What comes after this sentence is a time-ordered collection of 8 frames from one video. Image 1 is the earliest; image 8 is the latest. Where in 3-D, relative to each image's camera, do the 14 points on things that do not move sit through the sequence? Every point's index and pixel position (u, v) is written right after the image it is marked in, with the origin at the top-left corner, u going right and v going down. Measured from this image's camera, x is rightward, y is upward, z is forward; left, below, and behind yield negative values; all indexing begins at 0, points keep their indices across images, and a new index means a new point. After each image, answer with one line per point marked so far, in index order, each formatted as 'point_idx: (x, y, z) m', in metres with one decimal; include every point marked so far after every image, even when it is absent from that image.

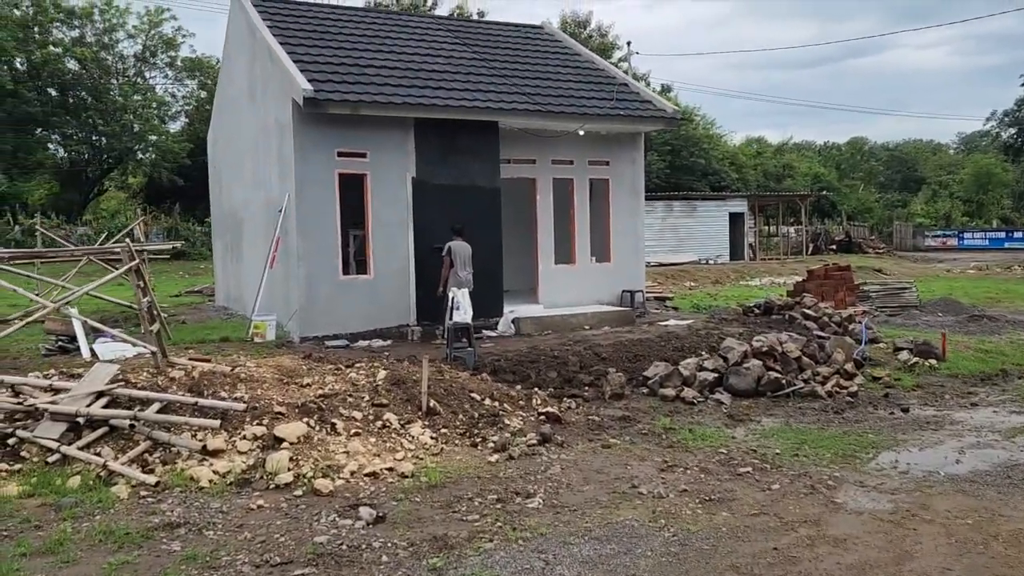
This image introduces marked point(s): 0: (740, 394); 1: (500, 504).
0: (+2.6, -1.2, +9.4) m
1: (-0.1, -1.5, +5.7) m
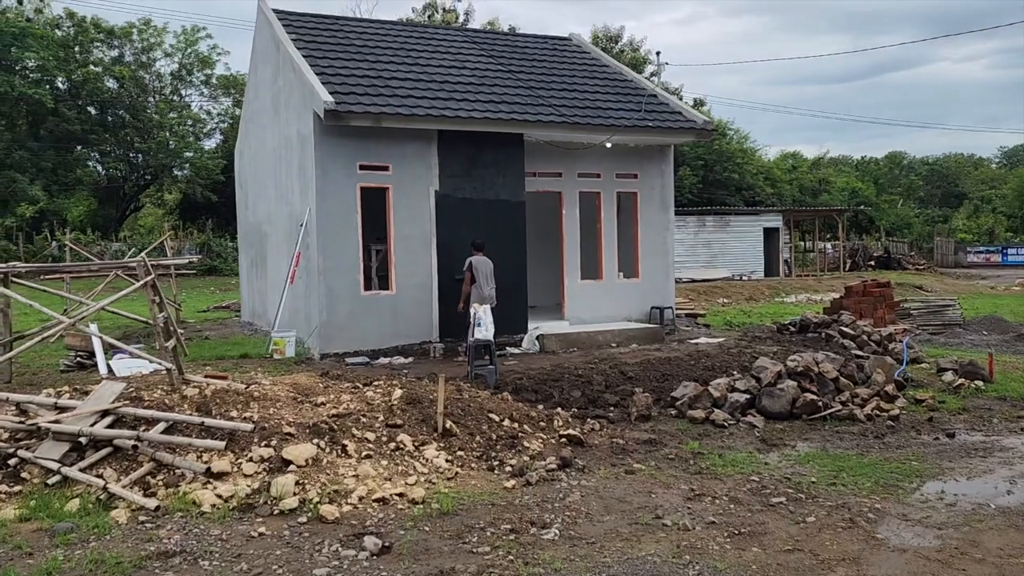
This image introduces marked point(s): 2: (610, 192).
0: (+2.9, -1.4, +9.0) m
1: (0.0, -1.6, +5.4) m
2: (+1.7, +1.7, +14.1) m
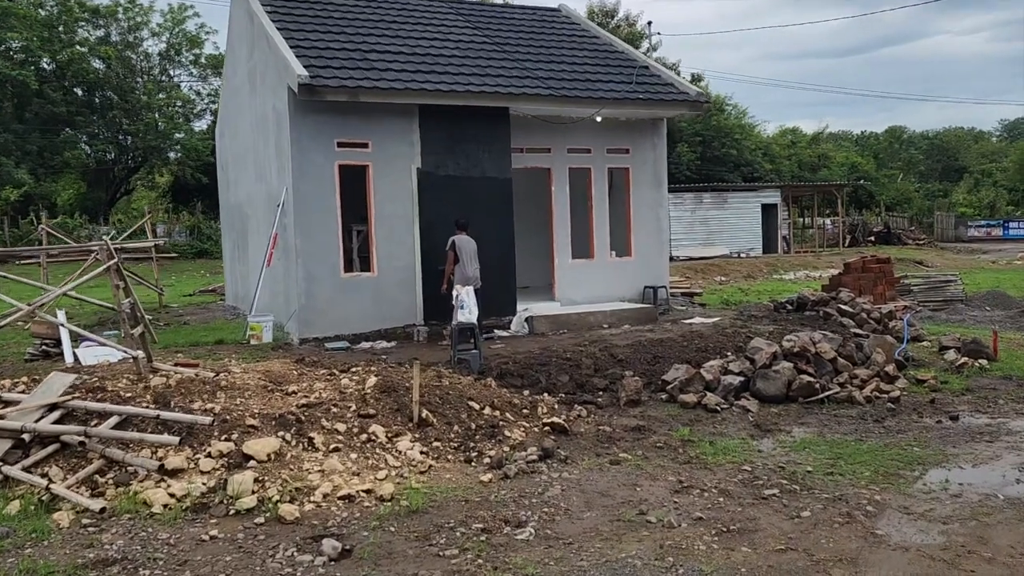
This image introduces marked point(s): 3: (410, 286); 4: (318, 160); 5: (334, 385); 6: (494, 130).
0: (+2.7, -1.2, +8.6) m
1: (-0.2, -1.5, +5.0) m
2: (+1.5, +2.0, +13.7) m
3: (-1.5, 0.0, +11.9) m
4: (-2.6, +1.8, +11.2) m
5: (-1.7, -0.9, +8.0) m
6: (-0.3, +2.4, +12.3) m
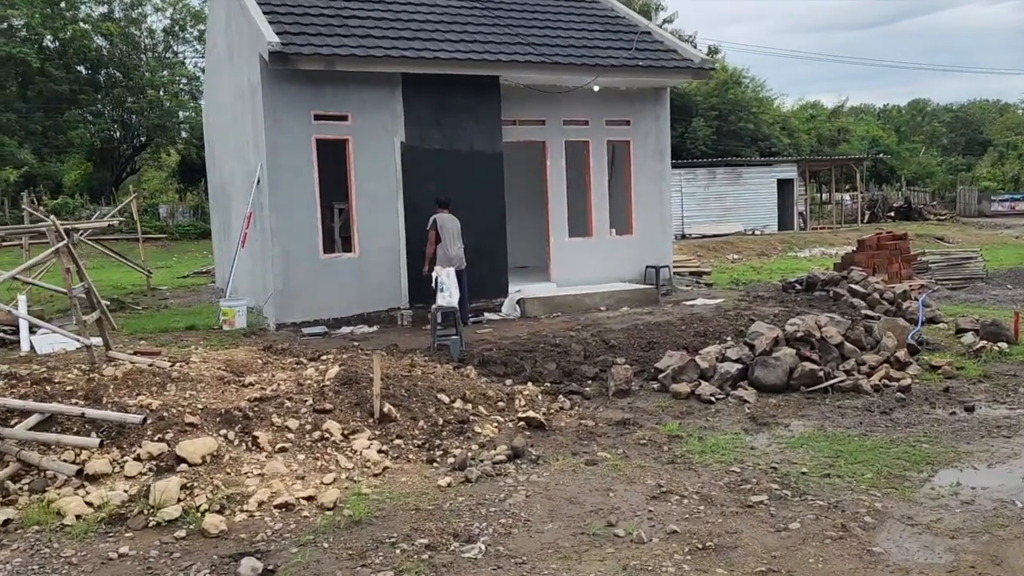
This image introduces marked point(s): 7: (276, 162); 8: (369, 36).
0: (+2.5, -1.0, +8.0) m
1: (-0.4, -1.4, +4.4) m
2: (+1.4, +2.3, +12.9) m
3: (-1.6, +0.3, +11.3) m
4: (-2.8, +2.0, +10.5) m
5: (-2.0, -0.8, +7.5) m
6: (-0.4, +2.7, +11.7) m
7: (-3.0, +1.6, +10.4) m
8: (-1.9, +3.3, +10.8) m
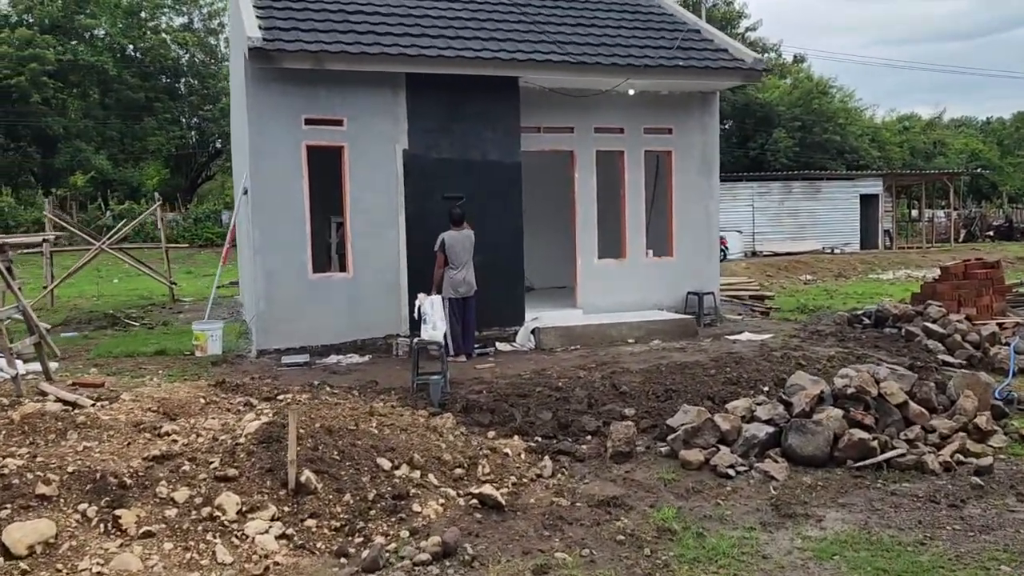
0: (+2.3, -1.3, +6.4) m
1: (-1.0, -1.7, +3.1) m
2: (+1.7, +1.9, +11.5) m
3: (-1.5, 0.0, +10.1) m
4: (-2.7, +1.7, +9.5) m
5: (-2.2, -1.0, +6.3) m
6: (-0.2, +2.3, +10.4) m
7: (-2.9, +1.3, +9.4) m
8: (-1.7, +3.0, +9.7) m
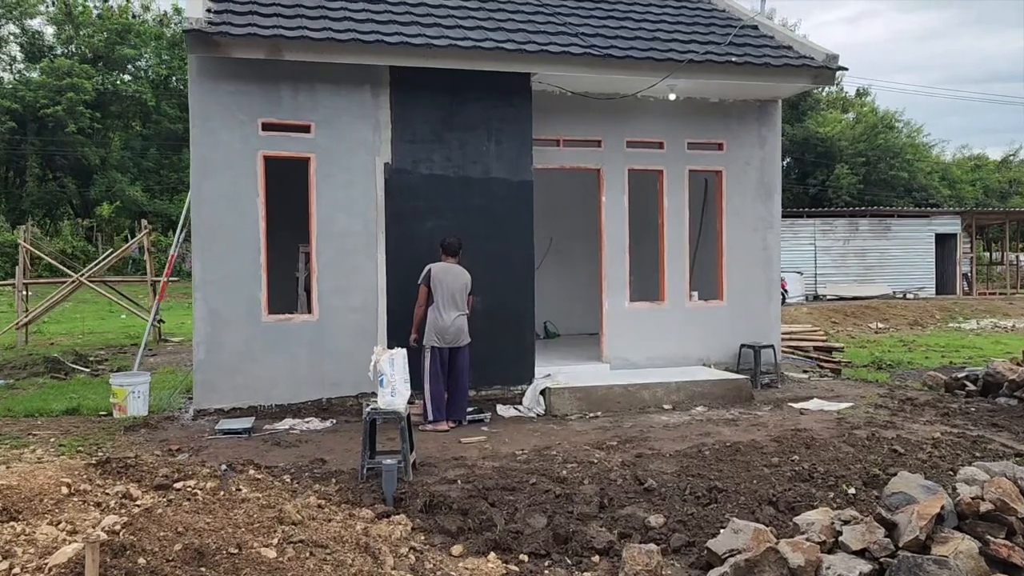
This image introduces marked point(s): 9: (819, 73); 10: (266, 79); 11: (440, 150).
0: (+2.1, -1.7, +4.1) m
1: (-1.4, -1.8, +1.1) m
2: (+1.9, +1.4, +9.4) m
3: (-1.4, -0.5, +8.1) m
4: (-2.6, +1.3, +7.7) m
5: (-2.4, -1.3, +4.3) m
6: (-0.1, +1.8, +8.4) m
7: (-2.8, +0.9, +7.6) m
8: (-1.6, +2.6, +7.9) m
9: (+3.3, +2.3, +8.9) m
10: (-2.3, +2.0, +7.7) m
11: (-0.7, +1.4, +8.2) m
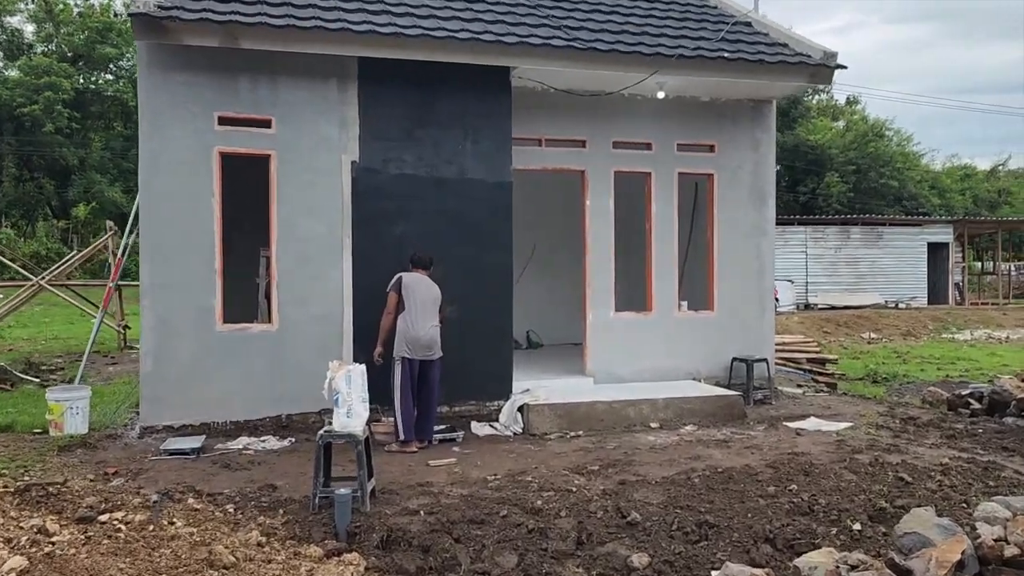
0: (+1.9, -1.8, +3.6) m
1: (-1.6, -1.8, +0.5) m
2: (+1.7, +1.2, +8.8) m
3: (-1.6, -0.5, +7.5) m
4: (-2.8, +1.2, +7.1) m
5: (-2.6, -1.3, +3.7) m
6: (-0.3, +1.7, +7.9) m
7: (-3.1, +0.9, +7.0) m
8: (-1.8, +2.5, +7.3) m
9: (+3.1, +2.2, +8.4) m
10: (-2.5, +1.9, +7.2) m
11: (-0.9, +1.3, +7.7) m
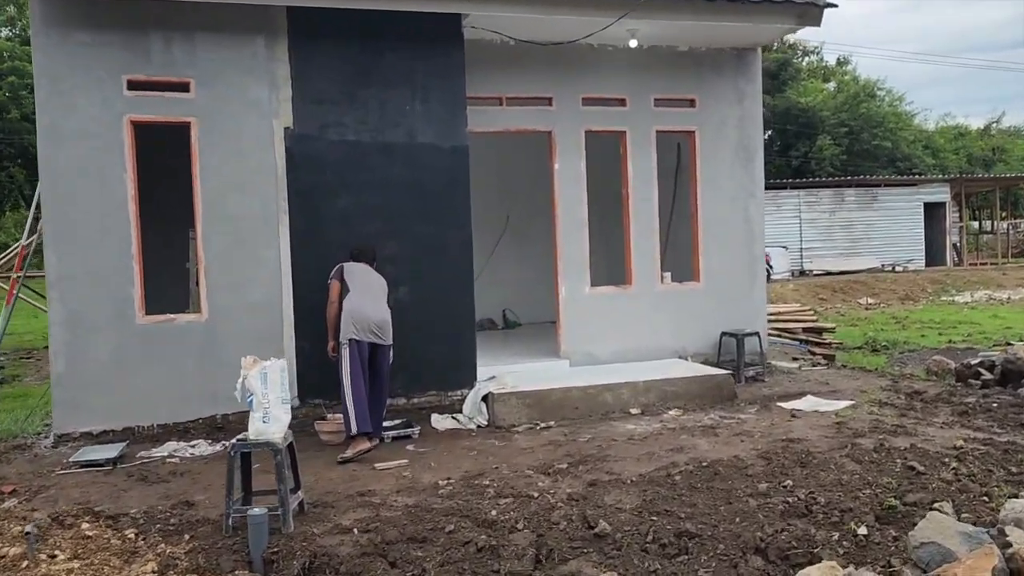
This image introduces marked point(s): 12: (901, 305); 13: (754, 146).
0: (+1.6, -1.6, +2.8) m
1: (-1.8, -1.9, -0.3) m
2: (+1.3, +1.5, +8.0) m
3: (-2.0, -0.4, +6.7) m
4: (-3.2, +1.3, +6.2) m
5: (-2.9, -1.3, +2.9) m
6: (-0.7, +1.9, +7.0) m
7: (-3.4, +1.0, +6.1) m
8: (-2.2, +2.6, +6.4) m
9: (+2.7, +2.5, +7.5) m
10: (-2.9, +2.0, +6.3) m
11: (-1.3, +1.5, +6.8) m
12: (+9.2, -0.4, +19.4) m
13: (+2.5, +1.4, +8.4) m
